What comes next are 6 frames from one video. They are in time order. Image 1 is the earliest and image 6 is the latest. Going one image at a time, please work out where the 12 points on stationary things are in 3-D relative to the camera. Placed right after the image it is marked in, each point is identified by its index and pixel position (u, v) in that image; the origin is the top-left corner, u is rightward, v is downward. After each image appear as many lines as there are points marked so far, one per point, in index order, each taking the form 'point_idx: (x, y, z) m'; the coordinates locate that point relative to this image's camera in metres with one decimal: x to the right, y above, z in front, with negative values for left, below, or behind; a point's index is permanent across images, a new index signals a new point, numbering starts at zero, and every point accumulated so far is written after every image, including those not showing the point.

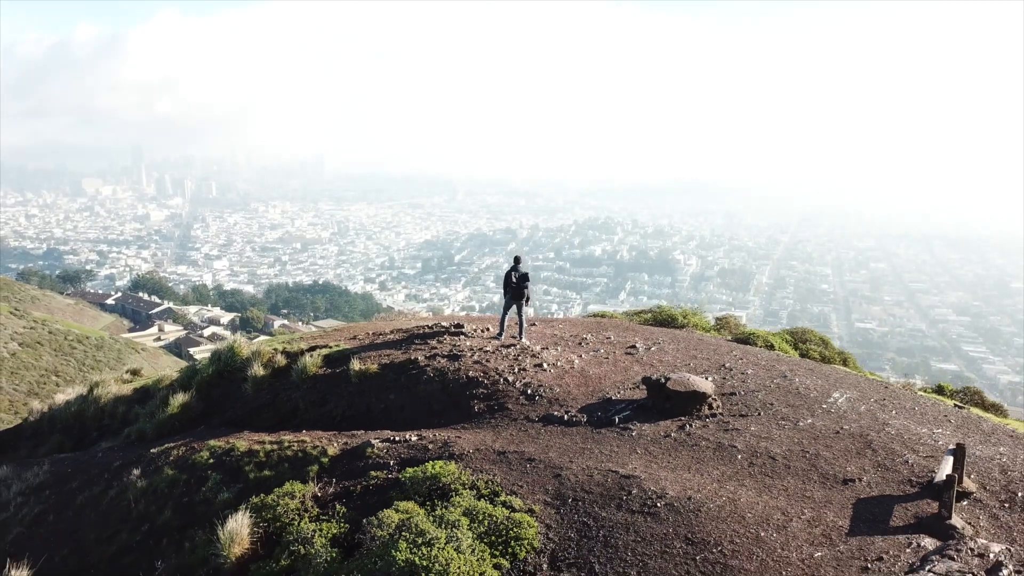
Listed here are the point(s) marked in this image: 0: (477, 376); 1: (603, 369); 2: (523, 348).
0: (-0.2, -0.7, +4.8) m
1: (+0.6, -0.7, +5.1) m
2: (+0.1, -0.6, +5.3) m
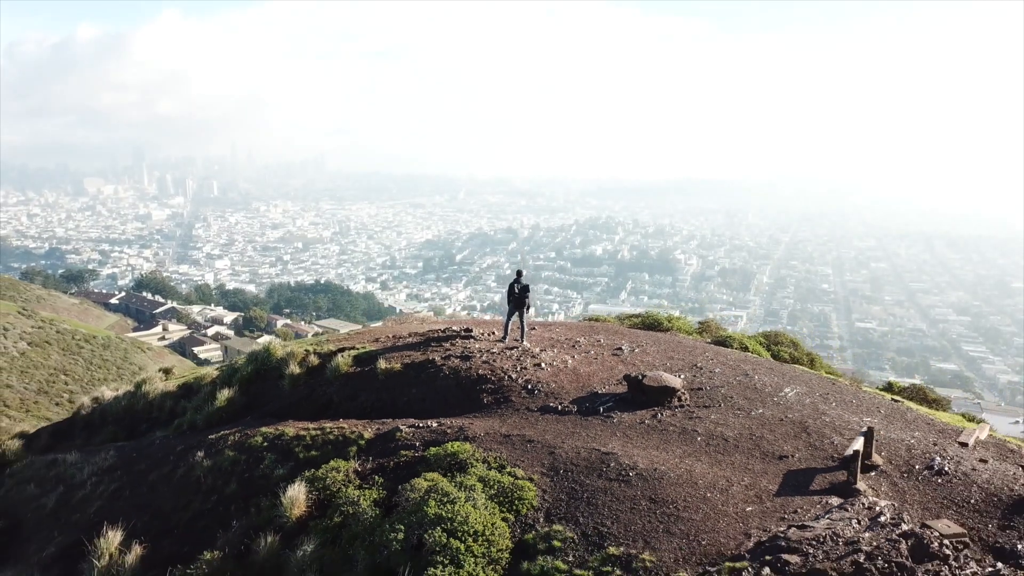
0: (-0.2, -0.8, +5.2) m
1: (+0.7, -0.7, +5.5) m
2: (+0.1, -0.7, +5.7) m
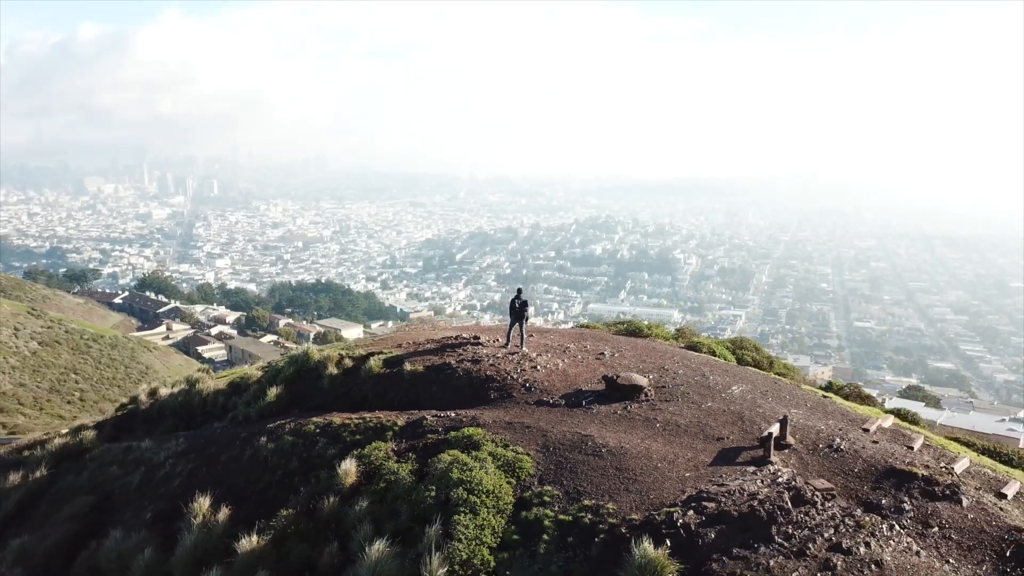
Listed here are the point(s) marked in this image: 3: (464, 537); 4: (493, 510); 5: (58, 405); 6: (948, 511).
0: (-0.2, -0.8, +5.8) m
1: (+0.7, -0.8, +6.0) m
2: (+0.1, -0.7, +6.2) m
3: (-0.2, -0.8, +2.1) m
4: (-0.1, -1.1, +3.0) m
5: (-14.5, -3.8, +19.0) m
6: (+1.5, -0.8, +2.1) m
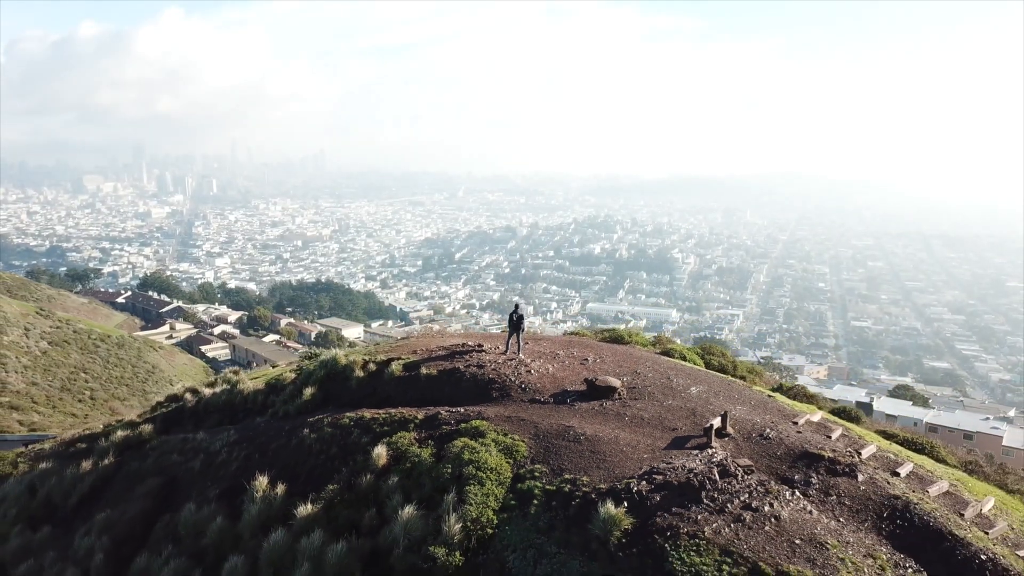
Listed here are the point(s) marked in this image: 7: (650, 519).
0: (-0.2, -0.9, +6.4) m
1: (+0.6, -0.9, +6.6) m
2: (+0.1, -0.8, +6.8) m
3: (-0.2, -1.0, +2.7) m
4: (-0.1, -1.2, +3.6) m
5: (-14.6, -3.8, +19.6) m
6: (+1.5, -0.9, +2.7) m
7: (+0.6, -0.9, +2.4) m
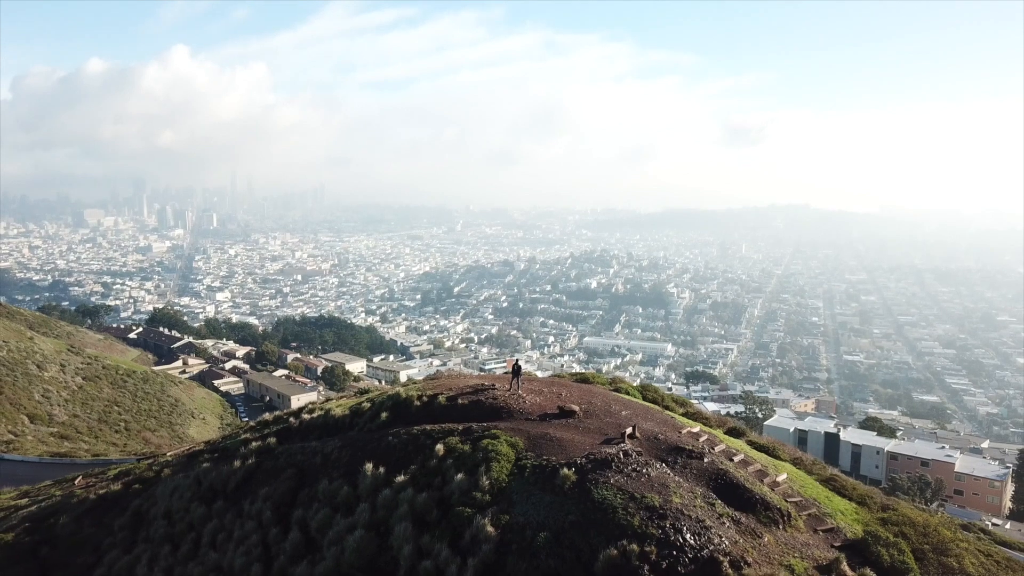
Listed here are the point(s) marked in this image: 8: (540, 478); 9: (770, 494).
0: (-0.2, -1.7, +8.6) m
1: (+0.7, -1.7, +8.8) m
2: (+0.1, -1.6, +9.0) m
3: (-0.2, -1.5, +4.9) m
4: (-0.1, -1.8, +5.8) m
5: (-14.6, -5.3, +21.6) m
6: (+1.5, -1.4, +4.9) m
7: (+0.6, -1.5, +4.6) m
8: (+0.2, -1.5, +4.7) m
9: (+2.1, -1.6, +4.8) m
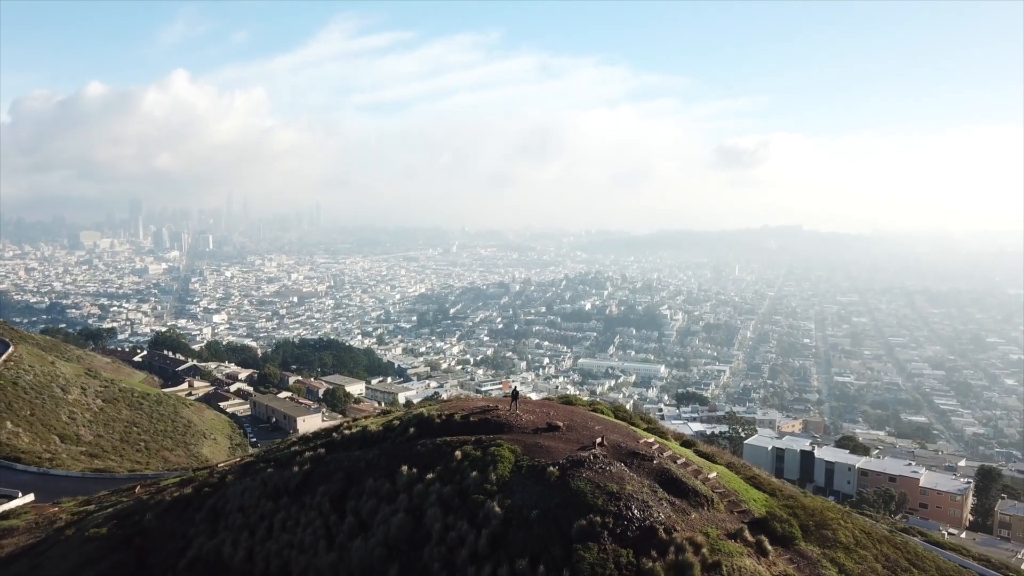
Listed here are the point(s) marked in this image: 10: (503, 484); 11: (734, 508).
0: (-0.2, -2.4, +10.3) m
1: (+0.6, -2.3, +10.6) m
2: (+0.1, -2.3, +10.8) m
3: (-0.2, -2.0, +6.7) m
4: (-0.1, -2.3, +7.6) m
5: (-14.8, -6.4, +23.1) m
6: (+1.5, -2.0, +6.7) m
7: (+0.6, -2.0, +6.3) m
8: (+0.2, -2.0, +6.5) m
9: (+2.1, -2.2, +6.5) m
10: (-0.1, -2.1, +6.5) m
11: (+2.4, -2.4, +6.5) m
